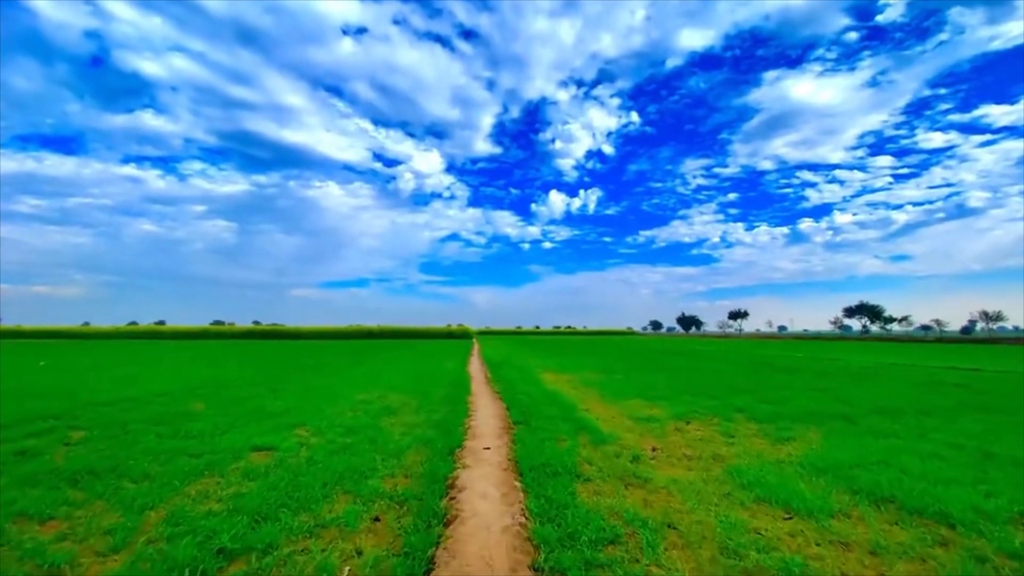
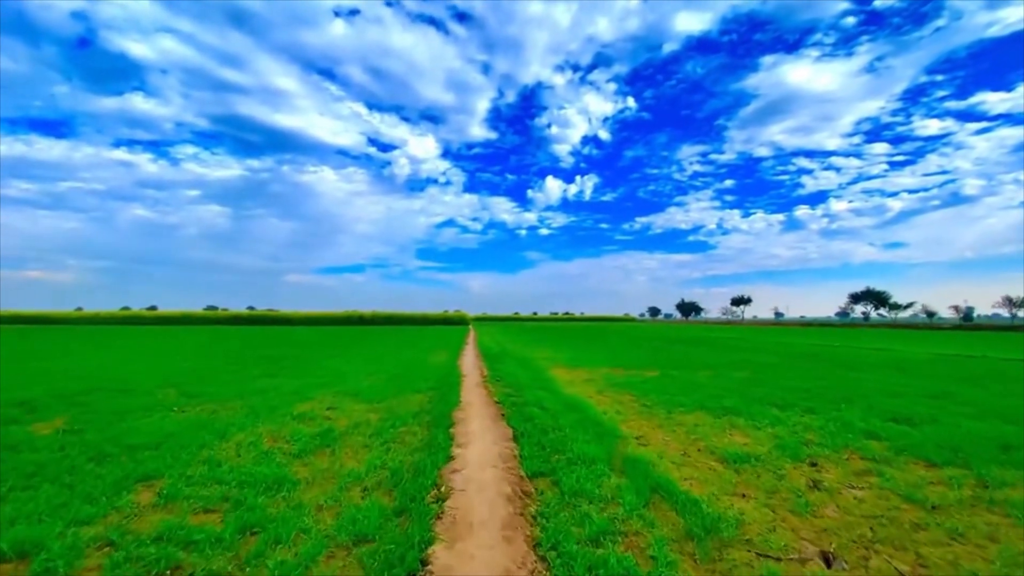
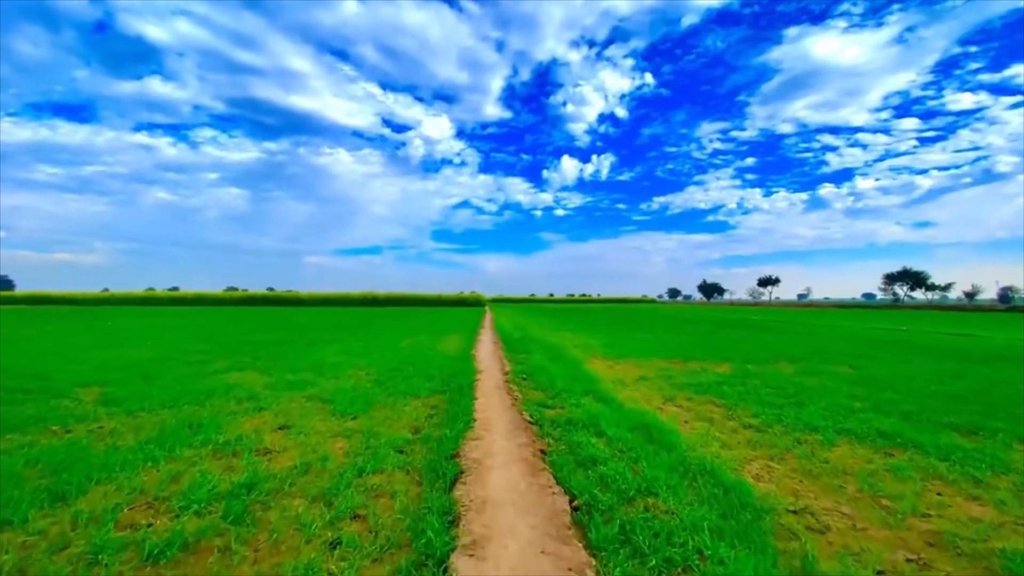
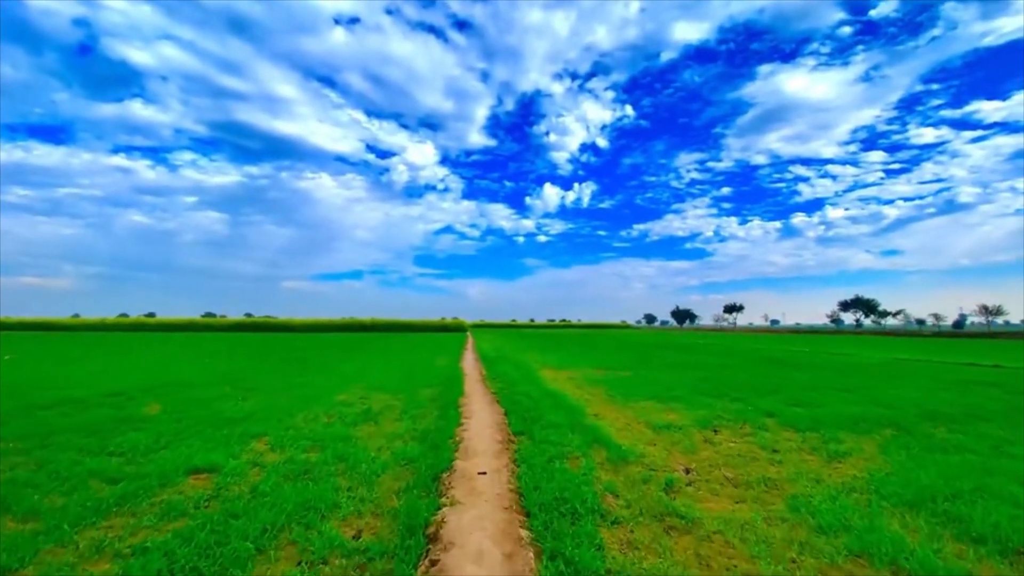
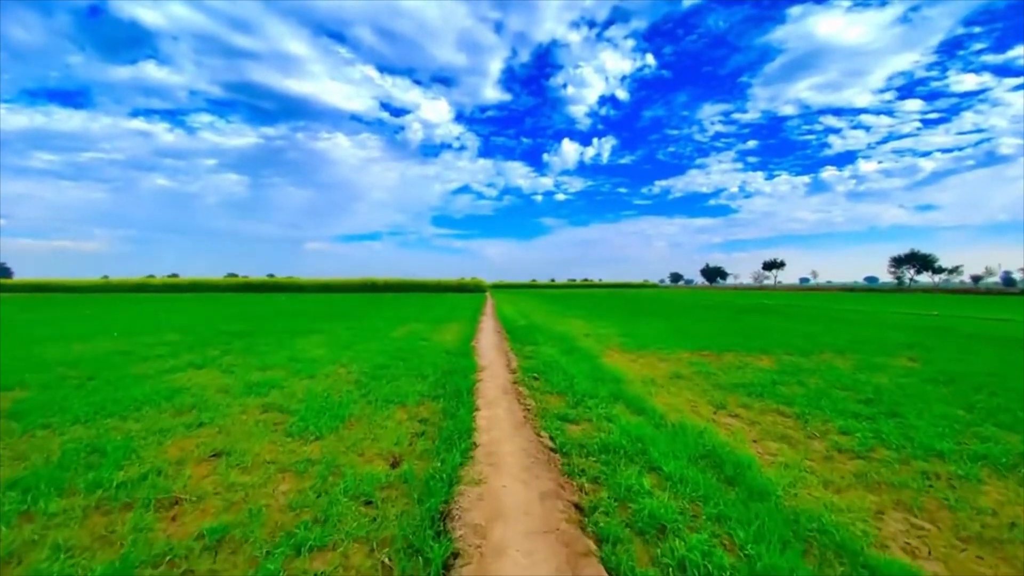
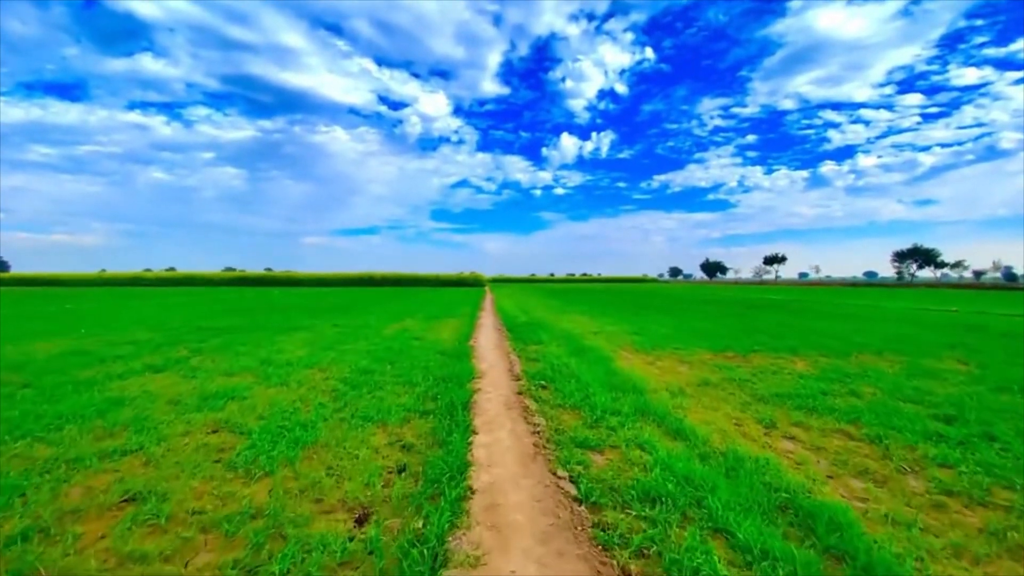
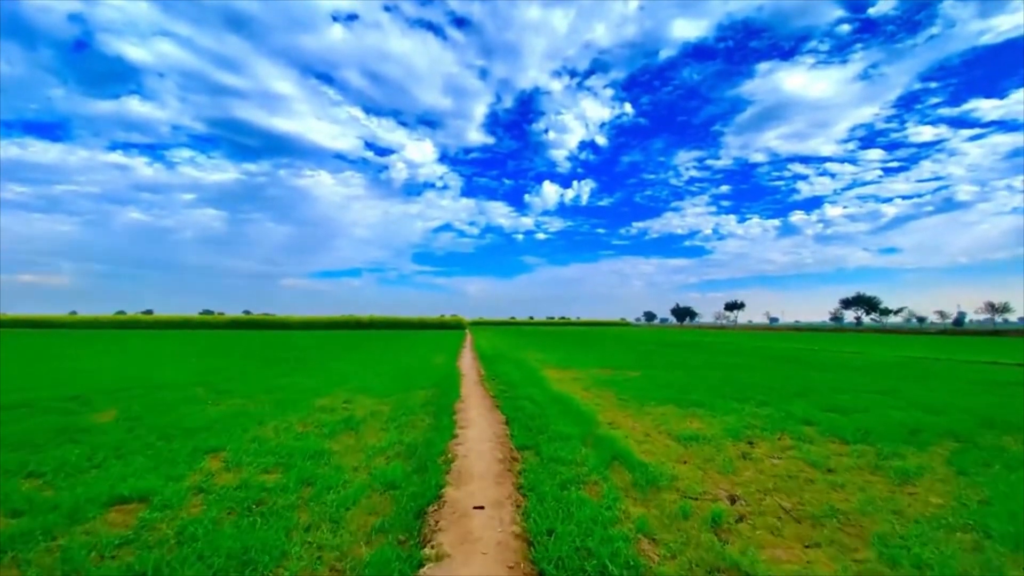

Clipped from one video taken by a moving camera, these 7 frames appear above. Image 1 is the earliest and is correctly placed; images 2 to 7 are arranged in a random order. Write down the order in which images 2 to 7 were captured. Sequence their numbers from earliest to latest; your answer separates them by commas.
4, 7, 2, 3, 5, 6
